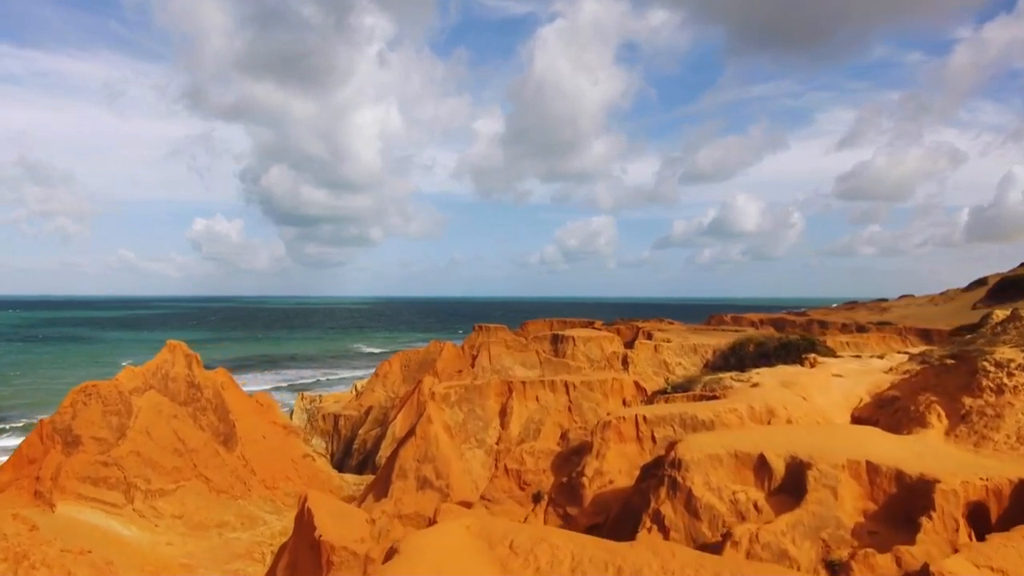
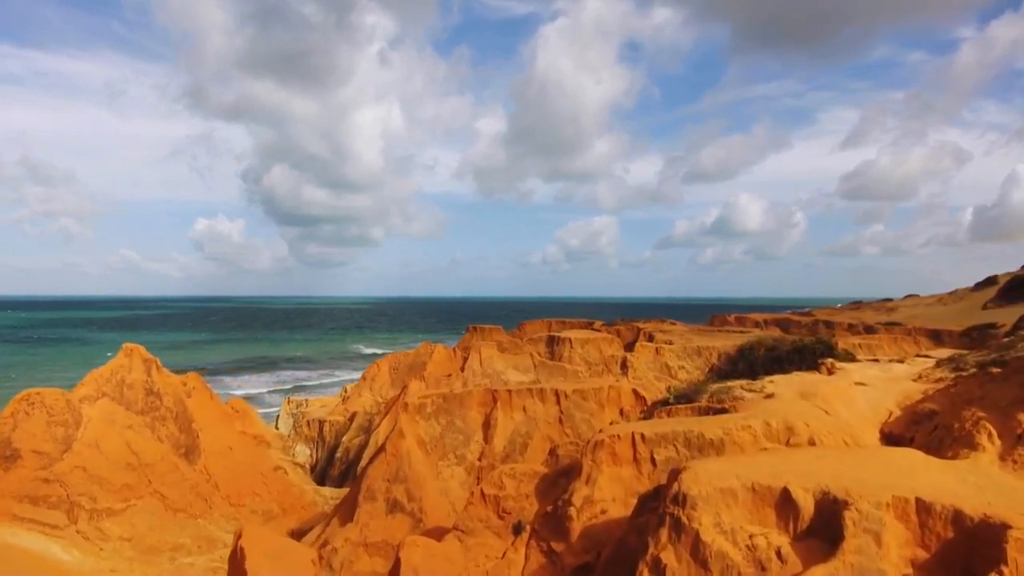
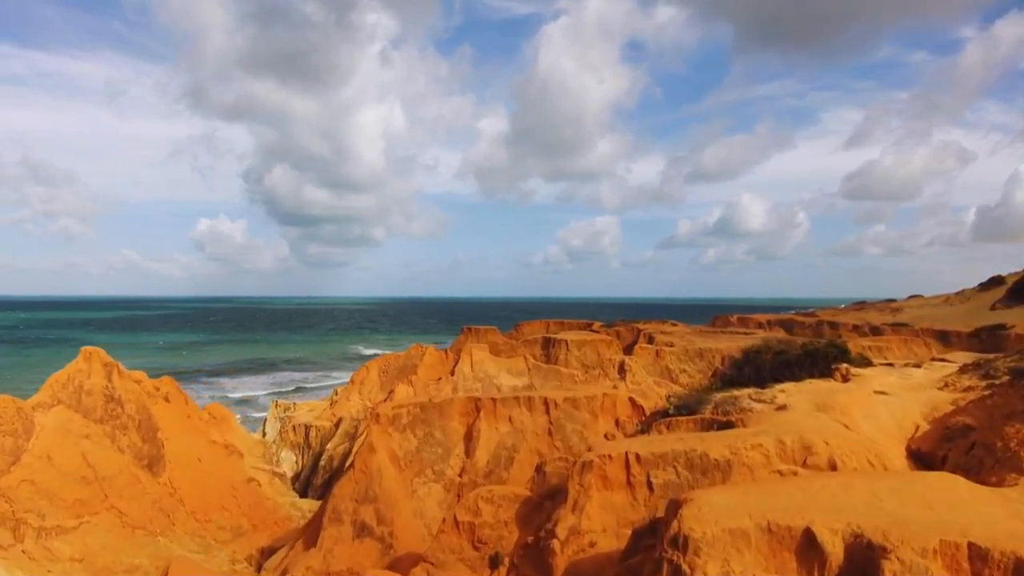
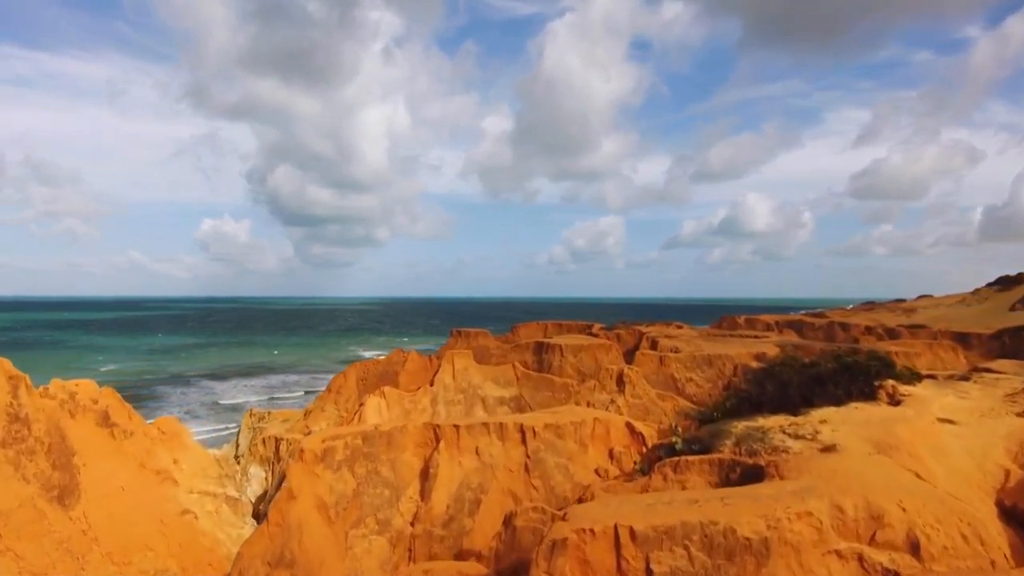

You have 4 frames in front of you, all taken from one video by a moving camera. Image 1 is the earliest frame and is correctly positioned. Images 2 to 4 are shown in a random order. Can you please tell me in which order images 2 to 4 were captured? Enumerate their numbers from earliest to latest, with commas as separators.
2, 3, 4
